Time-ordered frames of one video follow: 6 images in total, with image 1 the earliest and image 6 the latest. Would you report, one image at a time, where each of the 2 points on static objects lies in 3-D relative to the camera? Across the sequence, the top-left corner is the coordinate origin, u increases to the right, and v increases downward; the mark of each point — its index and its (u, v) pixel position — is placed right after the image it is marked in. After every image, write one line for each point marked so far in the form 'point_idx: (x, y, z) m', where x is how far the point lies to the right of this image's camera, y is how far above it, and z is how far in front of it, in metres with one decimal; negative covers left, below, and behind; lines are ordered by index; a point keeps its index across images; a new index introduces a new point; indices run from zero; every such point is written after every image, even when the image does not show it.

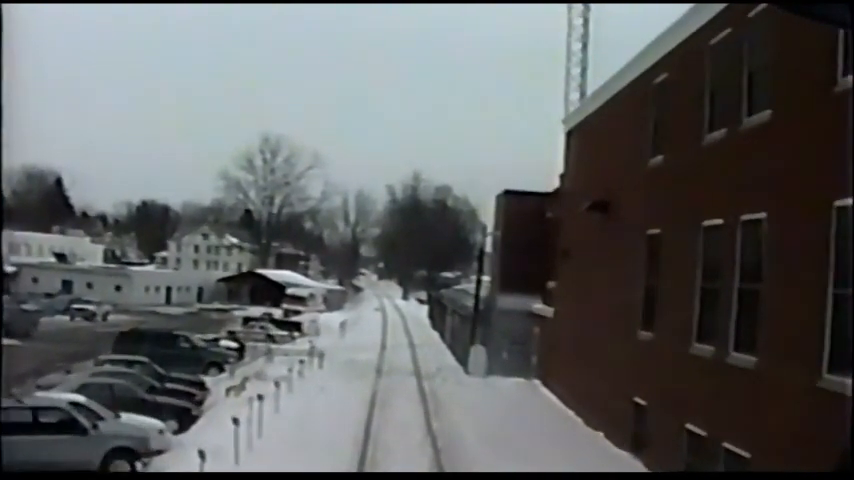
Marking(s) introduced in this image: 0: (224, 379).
0: (-3.0, -2.0, +13.6) m
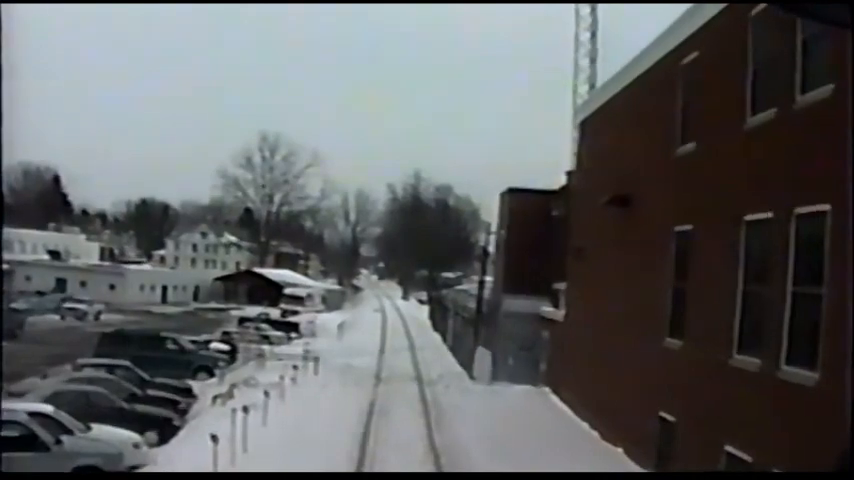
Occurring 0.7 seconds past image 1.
0: (-3.0, -2.0, +12.8) m
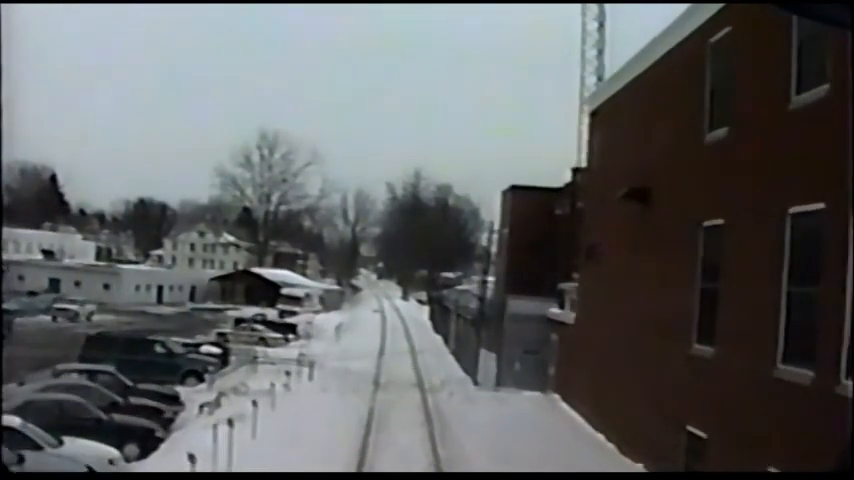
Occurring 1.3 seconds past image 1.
0: (-2.9, -2.0, +12.2) m
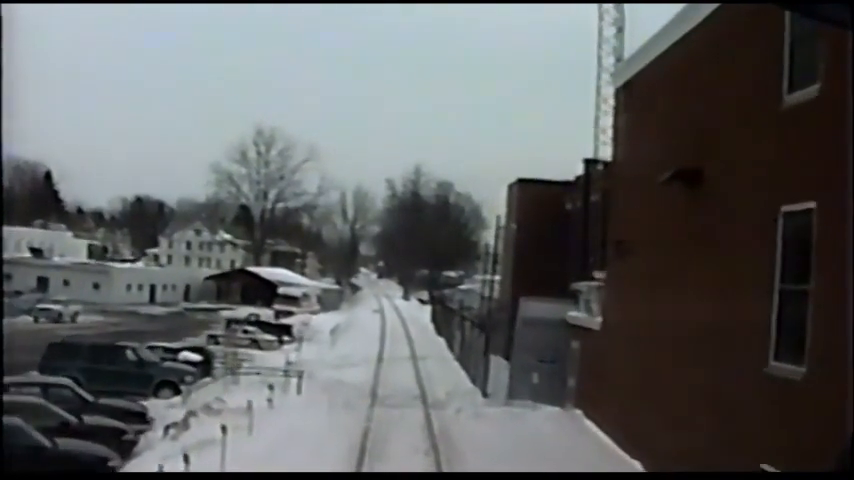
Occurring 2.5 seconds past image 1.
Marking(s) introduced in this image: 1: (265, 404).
0: (-2.9, -1.9, +10.8) m
1: (-1.8, -1.8, +10.6) m
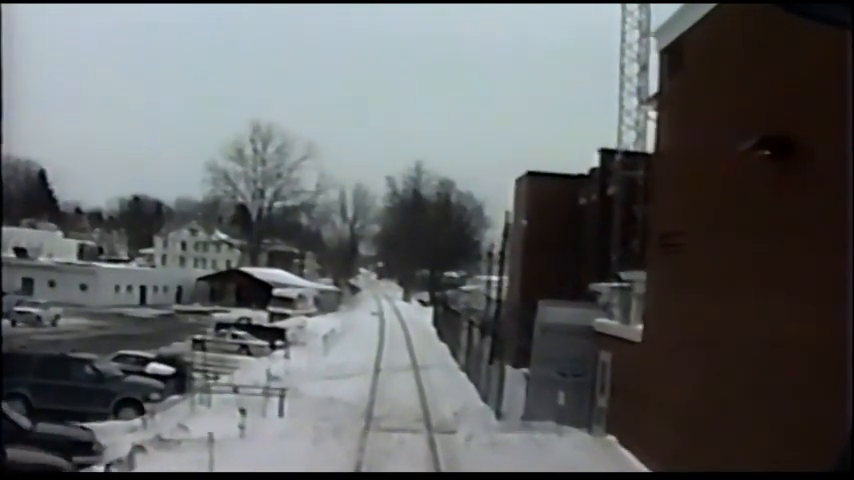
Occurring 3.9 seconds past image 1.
0: (-2.8, -1.8, +9.2) m
1: (-1.8, -1.8, +9.0) m
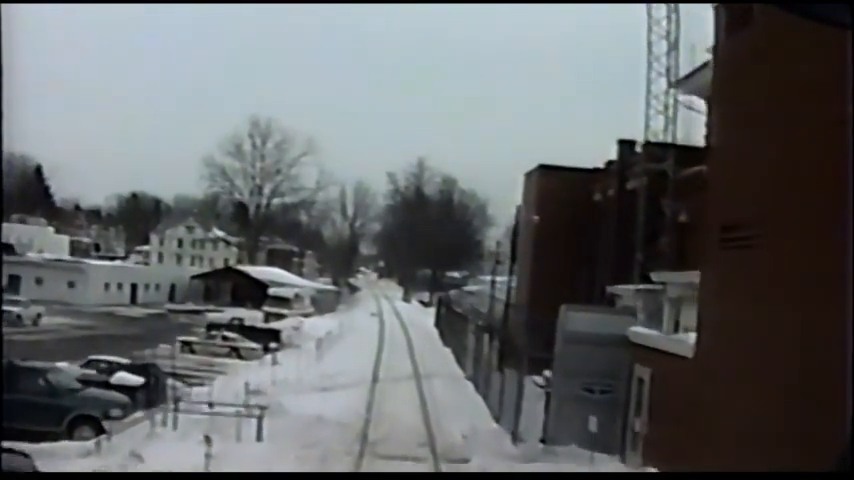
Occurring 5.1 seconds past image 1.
0: (-2.8, -1.8, +7.9) m
1: (-1.7, -1.7, +7.7) m
